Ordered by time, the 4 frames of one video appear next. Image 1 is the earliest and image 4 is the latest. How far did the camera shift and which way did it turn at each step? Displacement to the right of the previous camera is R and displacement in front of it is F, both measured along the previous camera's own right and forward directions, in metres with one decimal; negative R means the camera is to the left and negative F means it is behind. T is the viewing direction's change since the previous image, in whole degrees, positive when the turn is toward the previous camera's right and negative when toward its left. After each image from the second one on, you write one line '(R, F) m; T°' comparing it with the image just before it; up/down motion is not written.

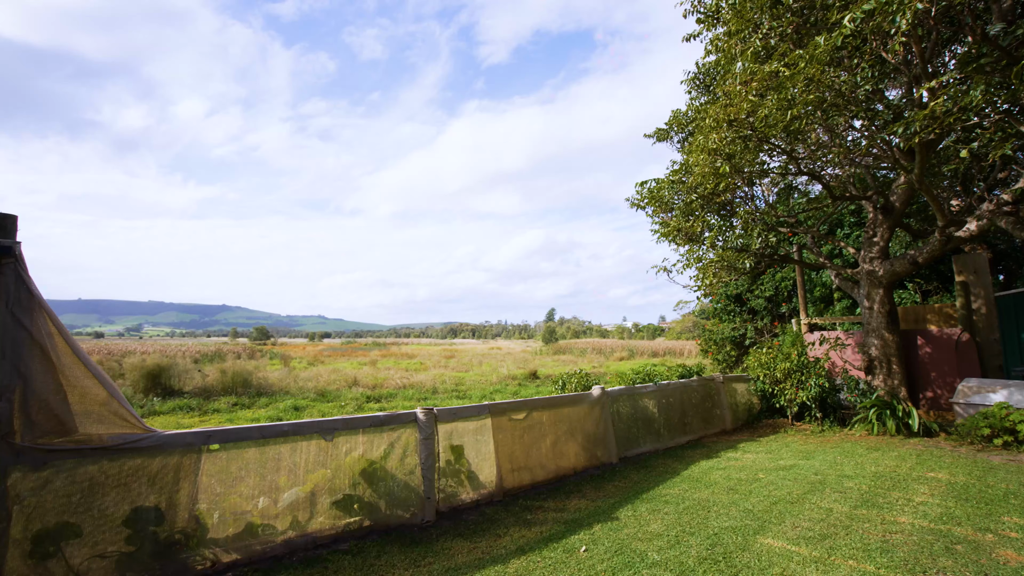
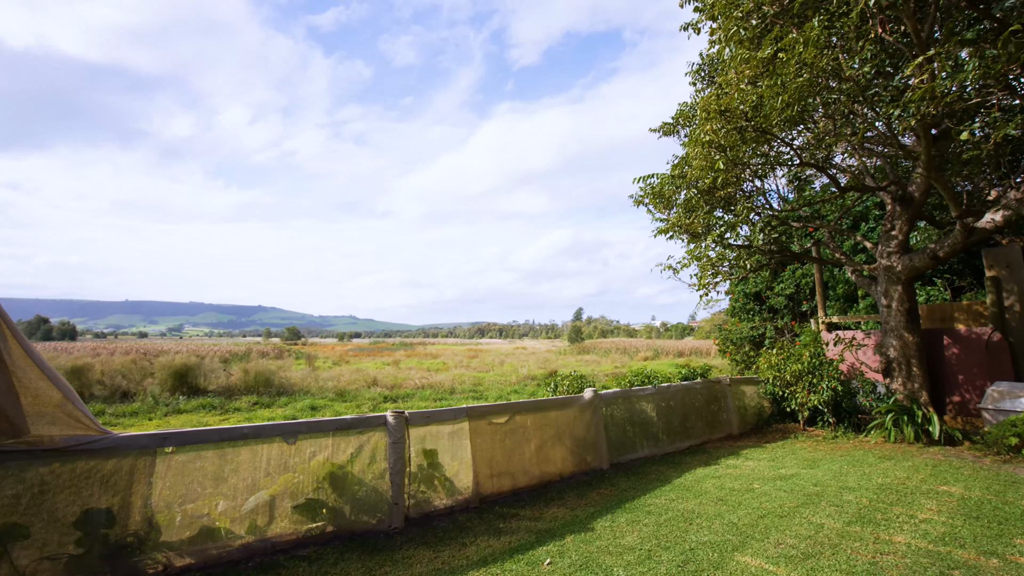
(+0.5, +0.2) m; -3°
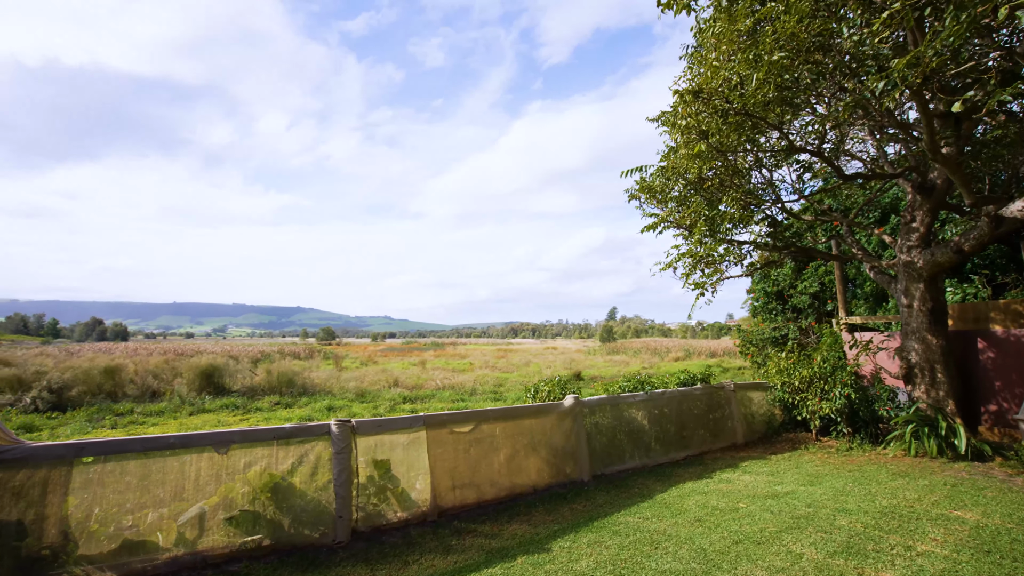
(+0.7, +0.3) m; -4°
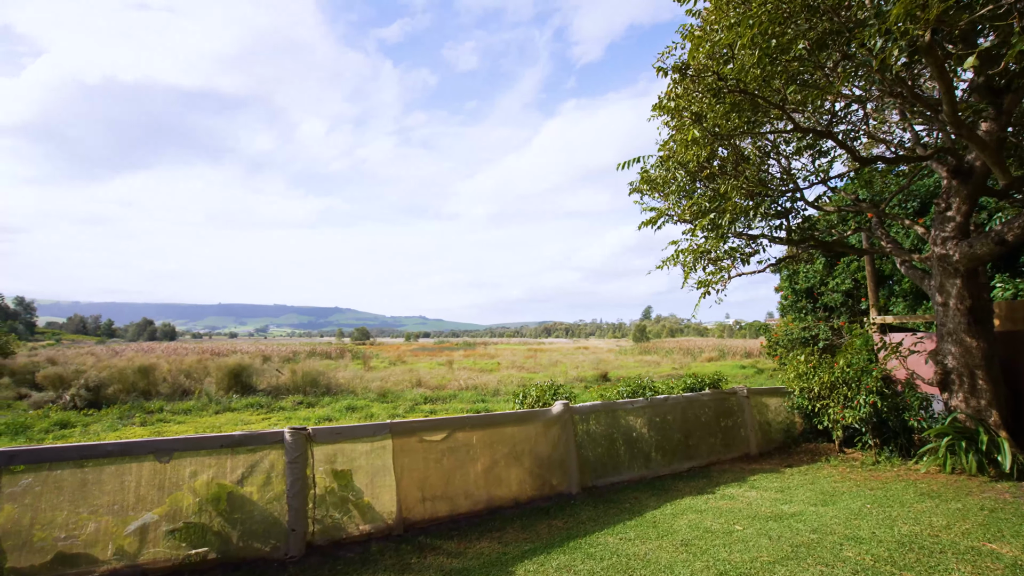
(+0.6, +0.4) m; -4°
